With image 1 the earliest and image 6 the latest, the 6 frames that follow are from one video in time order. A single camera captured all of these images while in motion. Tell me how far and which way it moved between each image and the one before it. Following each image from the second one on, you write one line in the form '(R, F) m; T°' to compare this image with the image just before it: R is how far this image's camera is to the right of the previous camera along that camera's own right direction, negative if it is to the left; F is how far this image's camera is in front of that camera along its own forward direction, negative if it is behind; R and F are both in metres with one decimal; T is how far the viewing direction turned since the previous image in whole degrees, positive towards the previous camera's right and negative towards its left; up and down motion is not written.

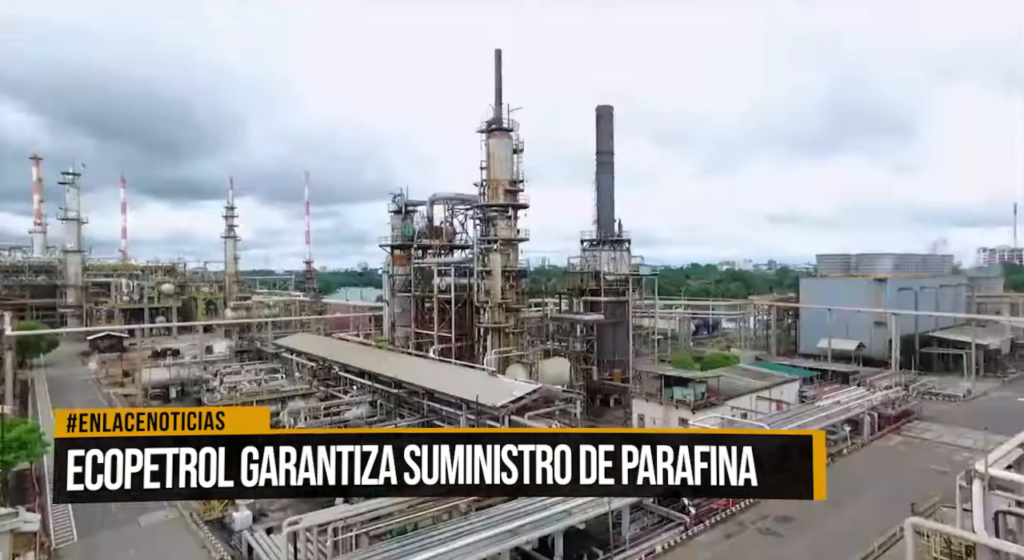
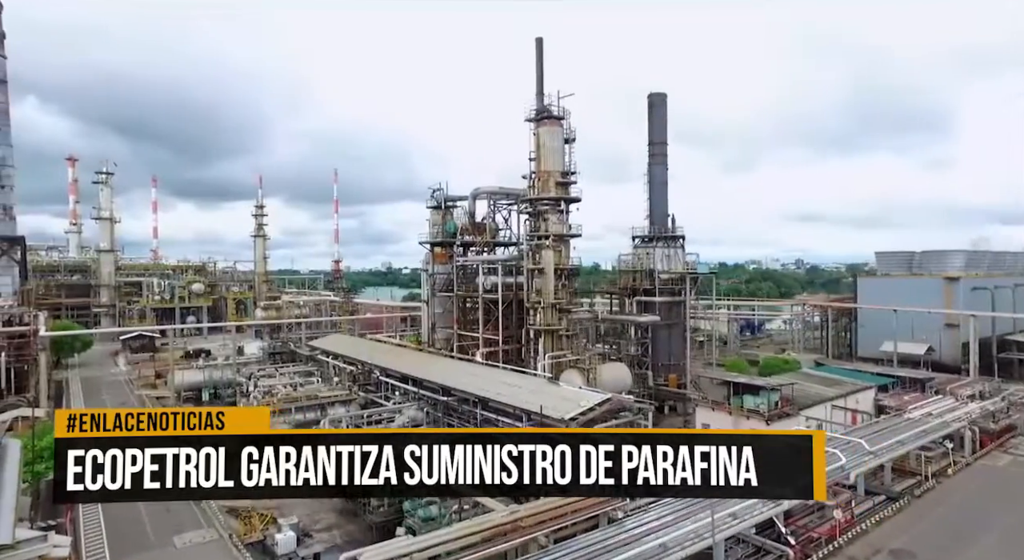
(-1.0, +1.5) m; -2°
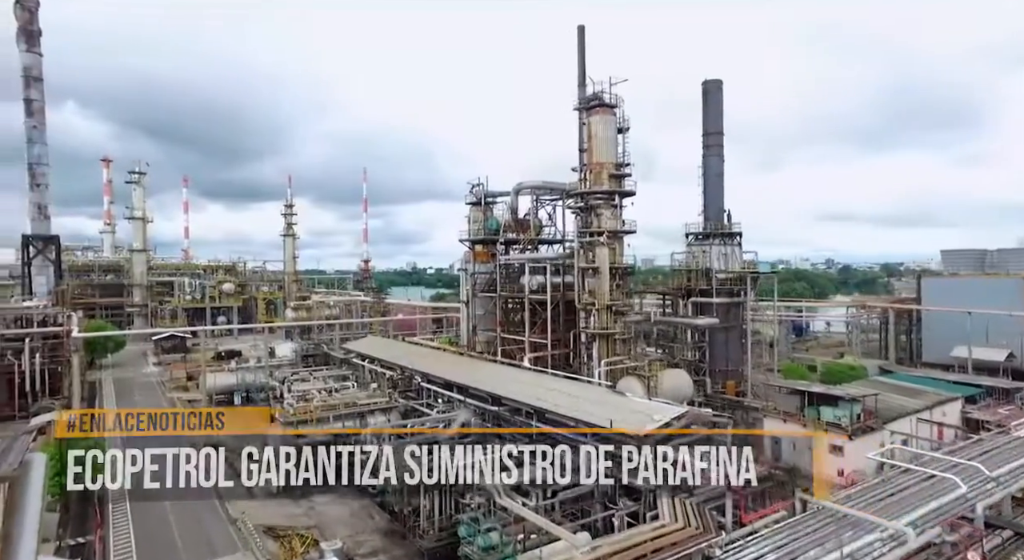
(-0.9, +1.4) m; -2°
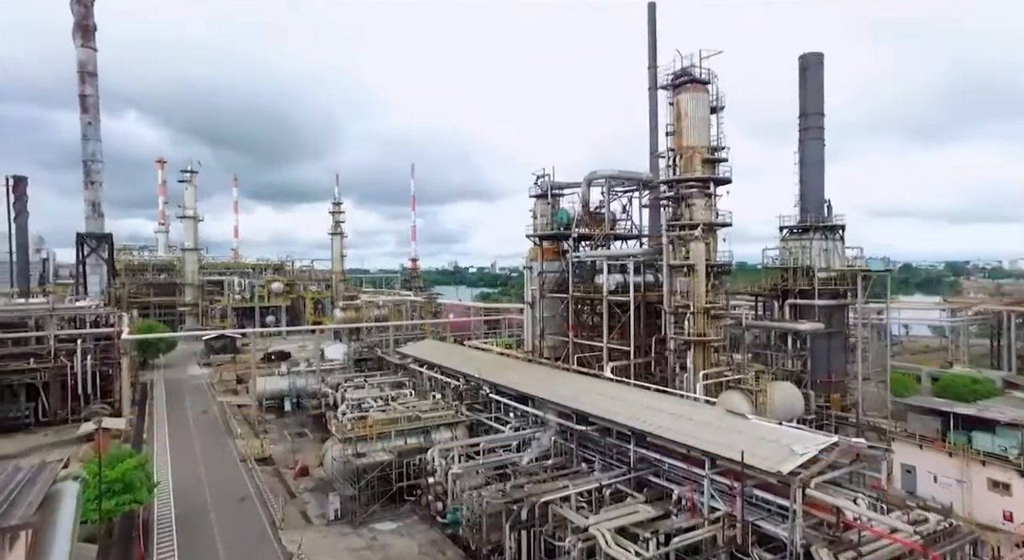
(-1.1, +2.1) m; -4°
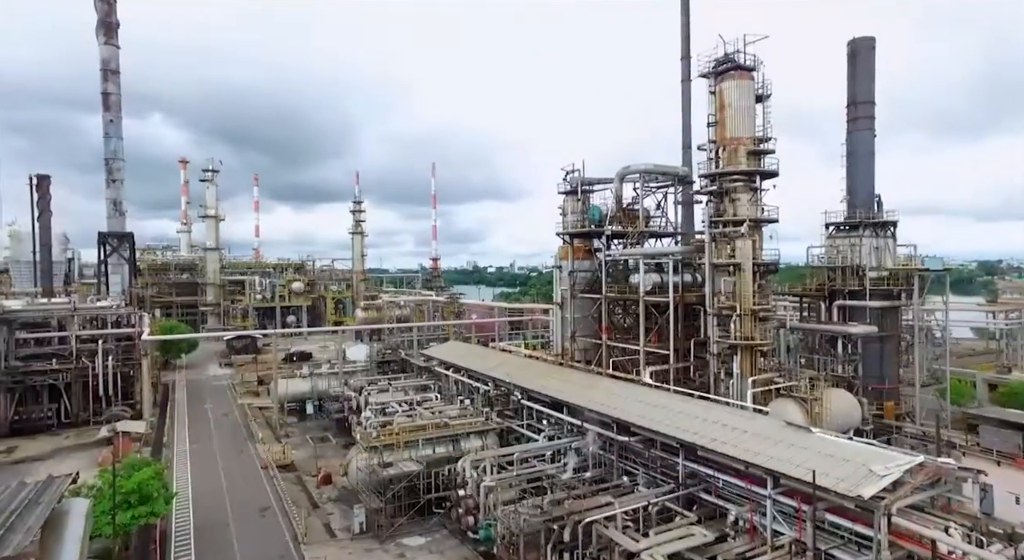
(-0.4, +0.9) m; -2°
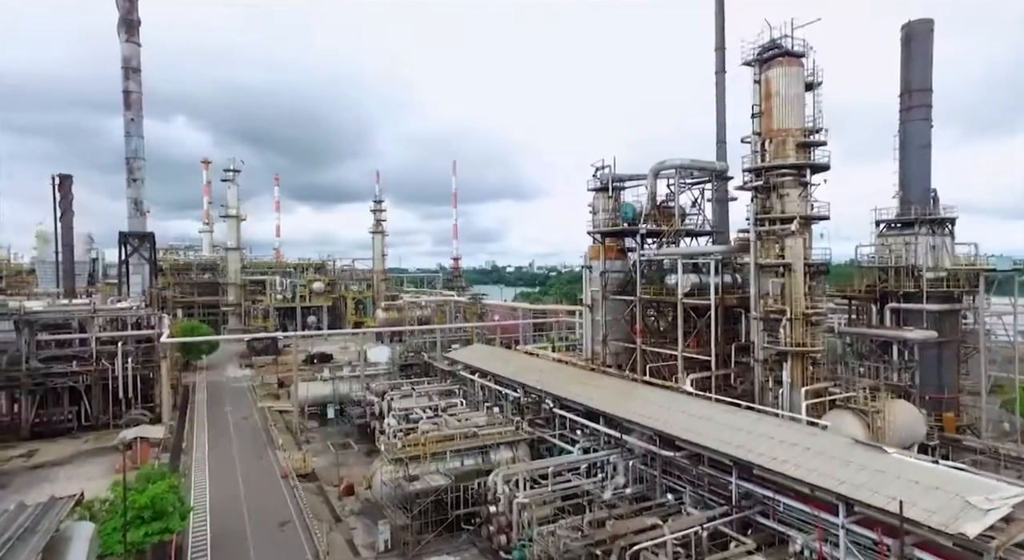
(-0.4, +0.9) m; -2°
